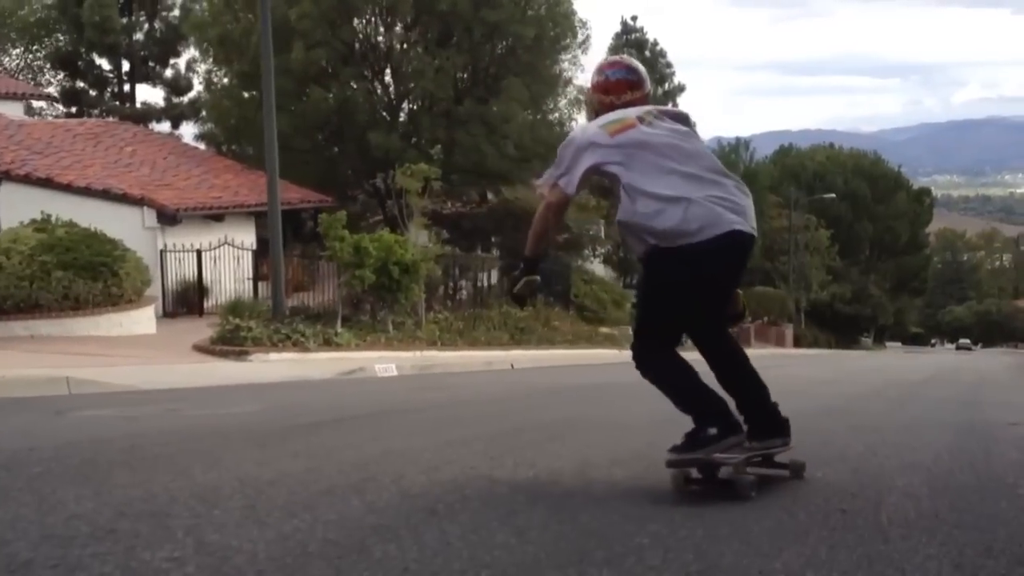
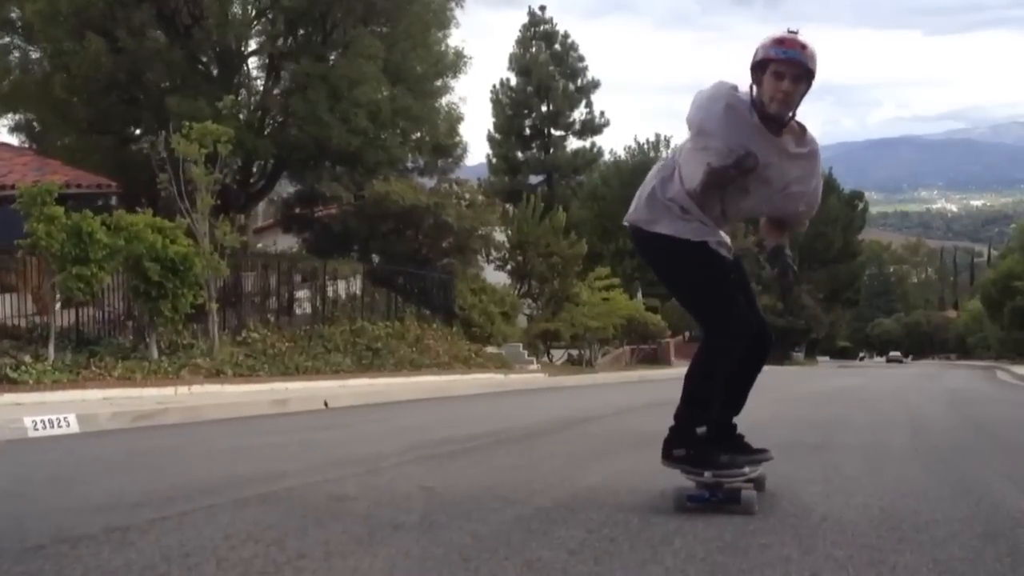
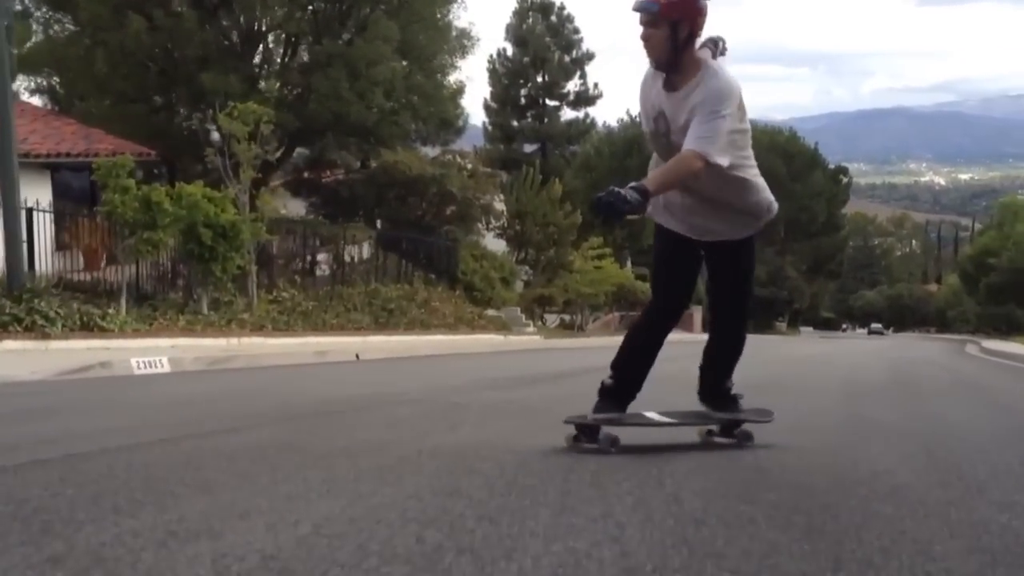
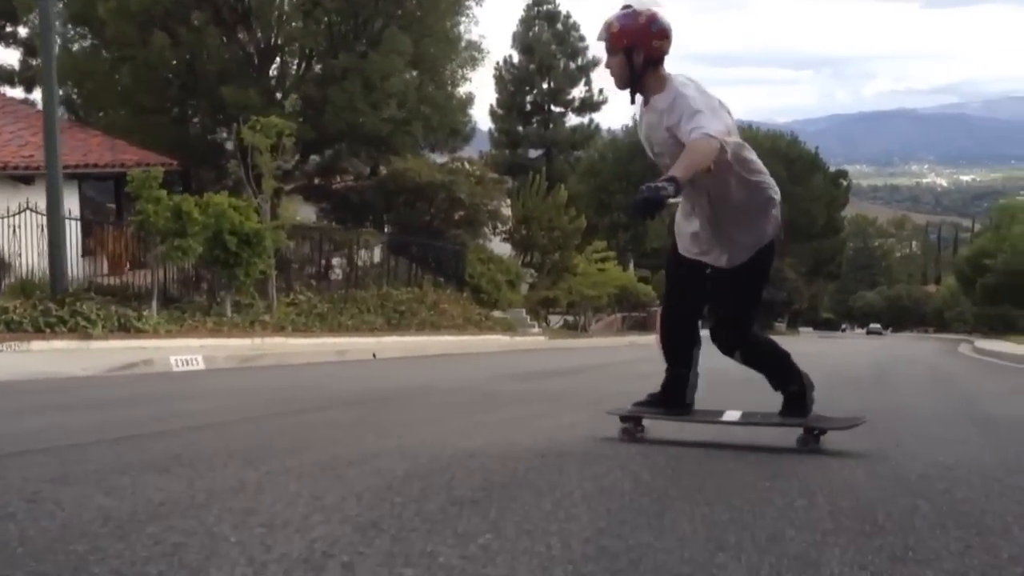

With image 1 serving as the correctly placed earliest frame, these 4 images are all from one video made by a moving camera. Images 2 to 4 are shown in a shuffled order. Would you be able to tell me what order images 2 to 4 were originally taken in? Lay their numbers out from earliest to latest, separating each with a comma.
4, 3, 2
